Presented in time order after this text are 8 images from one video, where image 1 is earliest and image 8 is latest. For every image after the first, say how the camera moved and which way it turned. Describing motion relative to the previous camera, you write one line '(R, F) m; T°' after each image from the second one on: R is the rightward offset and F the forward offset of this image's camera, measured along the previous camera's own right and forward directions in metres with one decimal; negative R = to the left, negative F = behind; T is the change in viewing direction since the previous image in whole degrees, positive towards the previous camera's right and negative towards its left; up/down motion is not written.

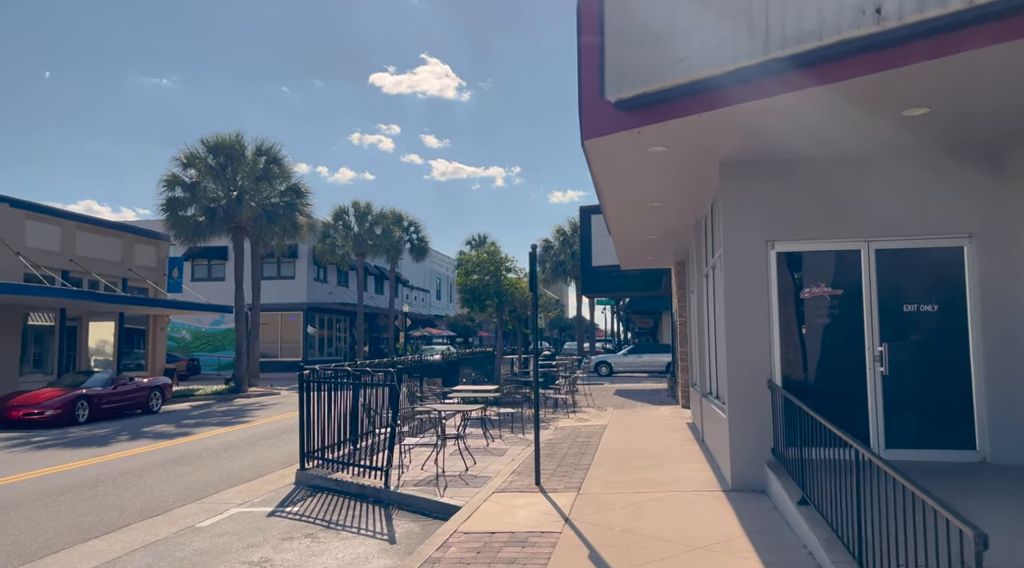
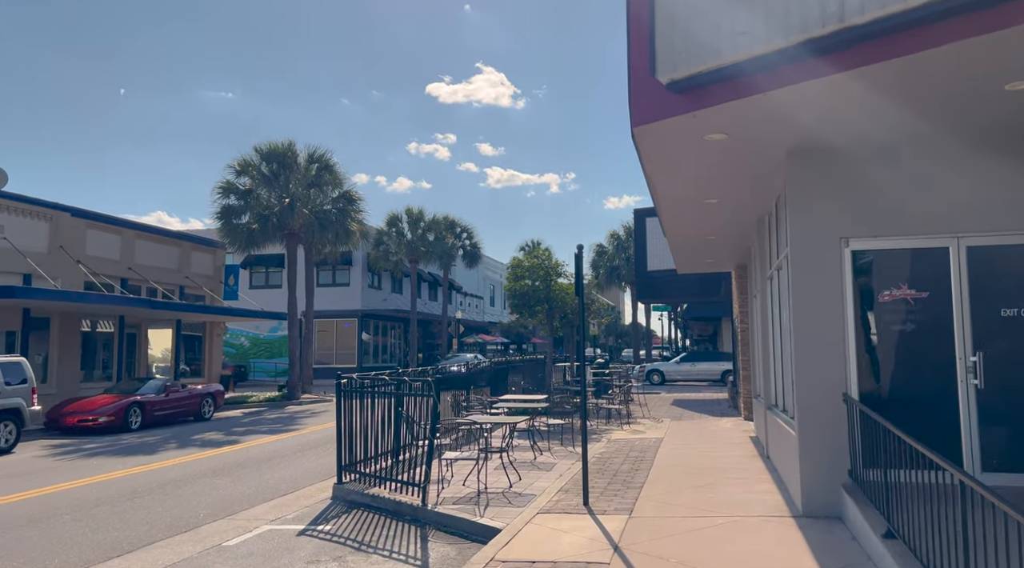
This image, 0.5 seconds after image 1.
(+0.1, +0.6) m; -4°
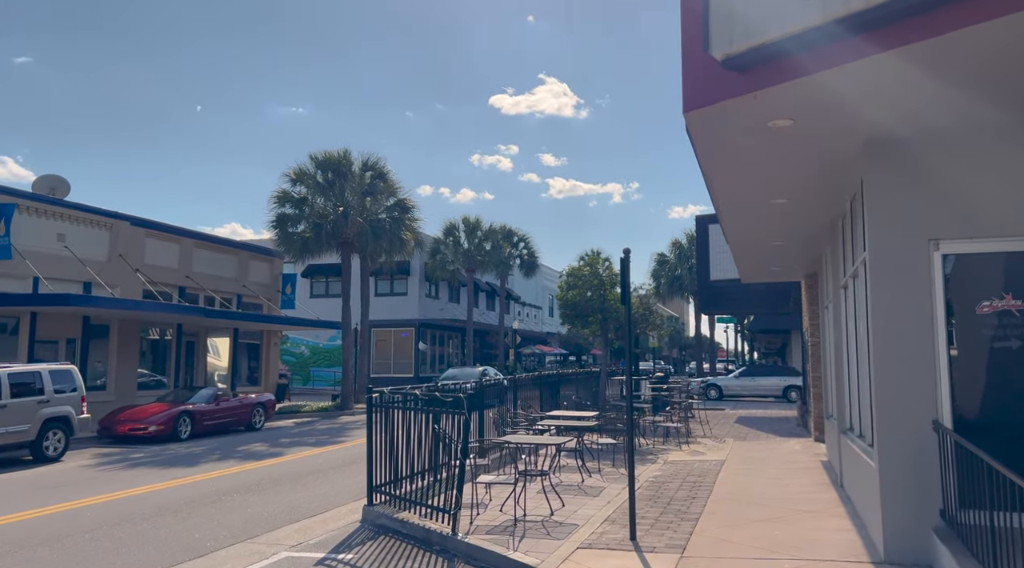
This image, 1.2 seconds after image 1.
(+0.2, +0.7) m; -5°
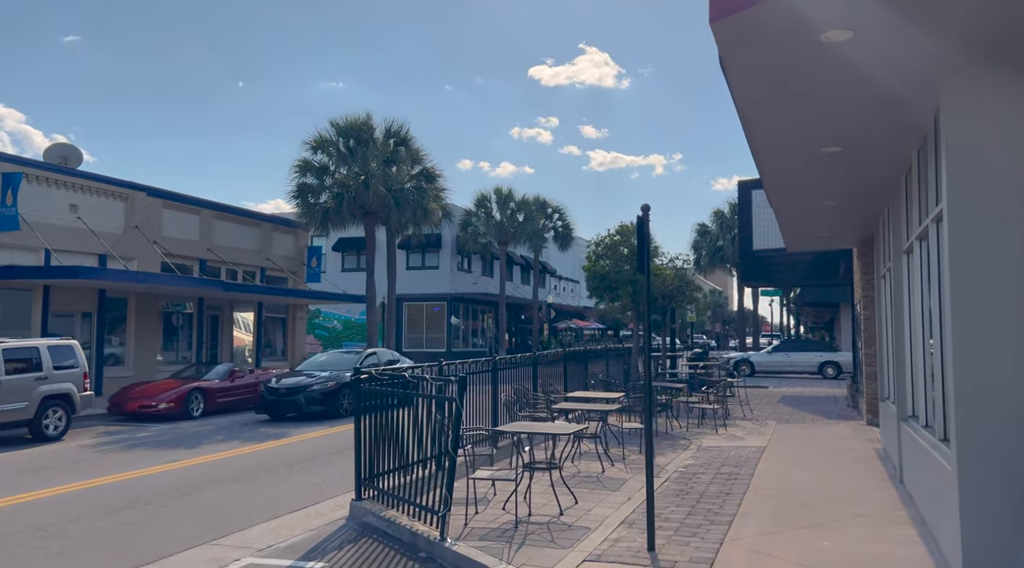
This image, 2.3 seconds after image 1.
(+0.4, +1.1) m; -3°
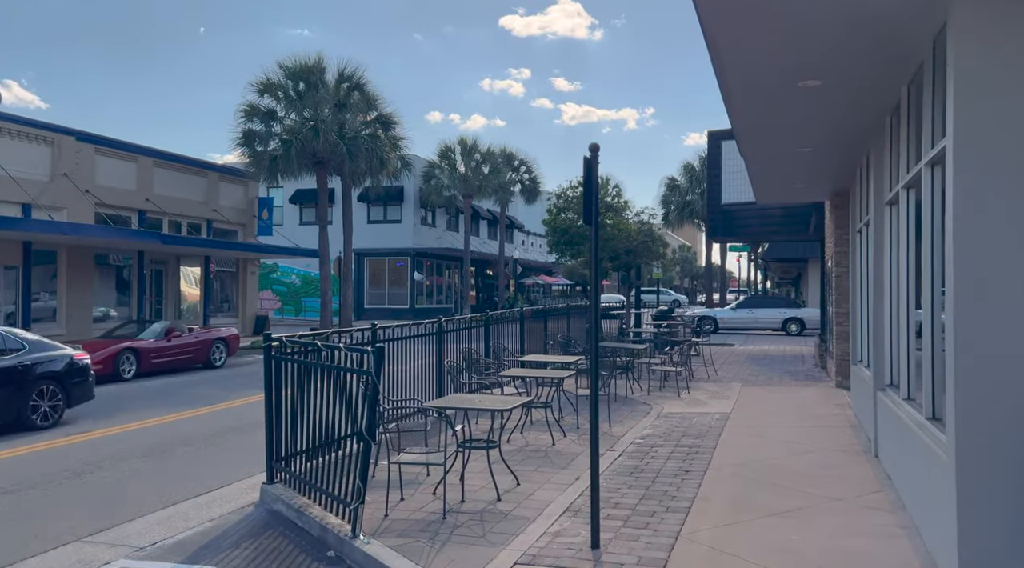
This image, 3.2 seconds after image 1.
(+0.3, +1.0) m; +2°
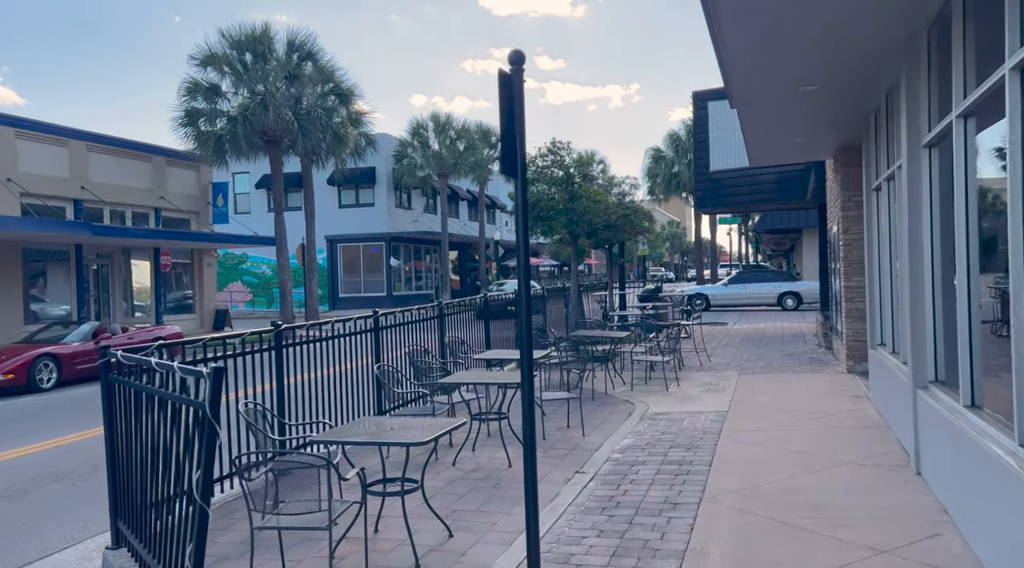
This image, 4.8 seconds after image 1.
(+0.5, +1.8) m; +1°
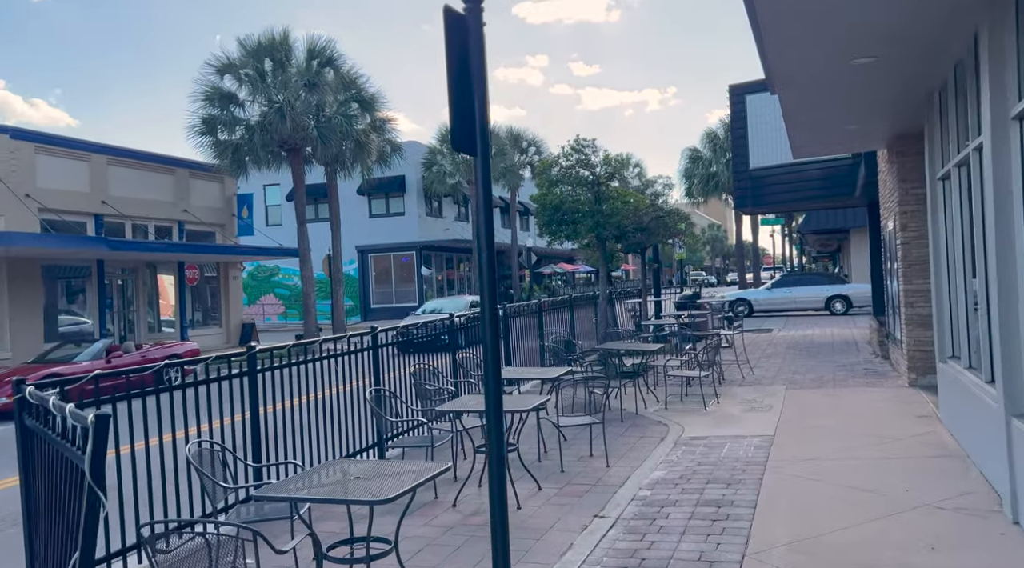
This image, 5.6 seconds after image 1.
(+0.3, +0.9) m; -3°
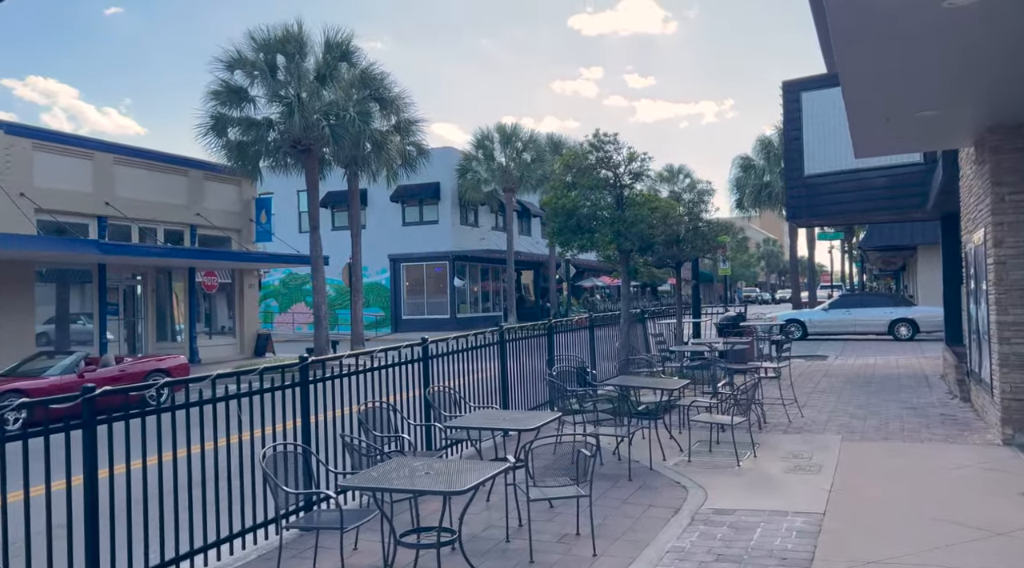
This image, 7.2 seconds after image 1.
(+0.7, +1.8) m; -4°
